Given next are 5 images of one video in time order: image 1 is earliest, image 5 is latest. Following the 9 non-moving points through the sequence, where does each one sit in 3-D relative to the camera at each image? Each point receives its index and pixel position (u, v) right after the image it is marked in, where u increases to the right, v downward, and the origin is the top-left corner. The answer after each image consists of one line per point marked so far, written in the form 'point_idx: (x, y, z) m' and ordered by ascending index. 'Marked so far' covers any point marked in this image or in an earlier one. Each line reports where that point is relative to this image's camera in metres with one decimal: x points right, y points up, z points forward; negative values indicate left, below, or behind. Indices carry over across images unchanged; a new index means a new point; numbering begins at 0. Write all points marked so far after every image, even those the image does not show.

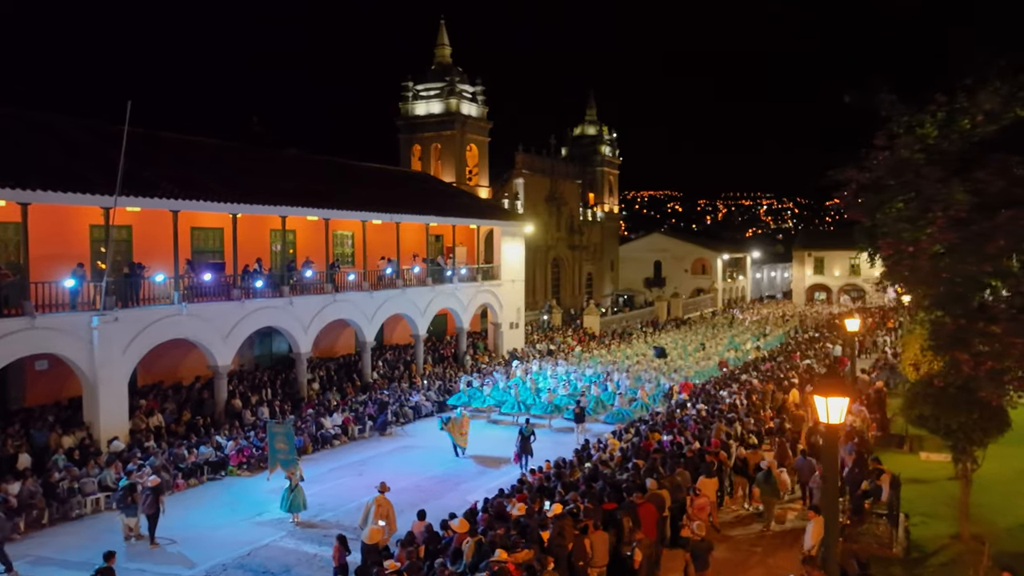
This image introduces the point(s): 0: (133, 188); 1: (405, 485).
0: (-8.6, +2.3, +18.5) m
1: (-2.2, -4.1, +17.2) m
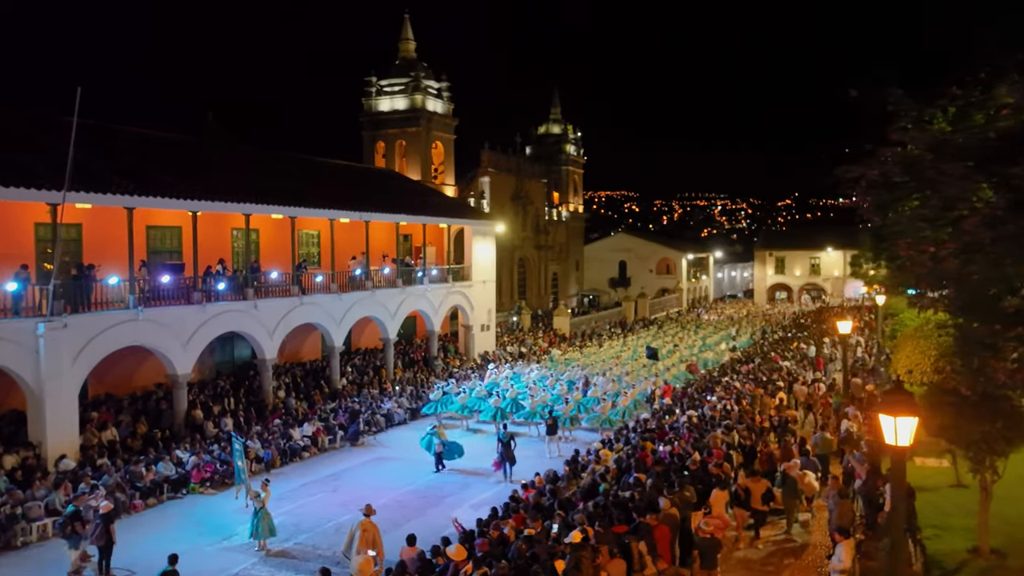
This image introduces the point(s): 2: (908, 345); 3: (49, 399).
0: (-8.9, +2.2, +17.0) m
1: (-2.5, -4.2, +16.0) m
2: (+9.4, -1.4, +19.4) m
3: (-9.0, -2.2, +15.9) m
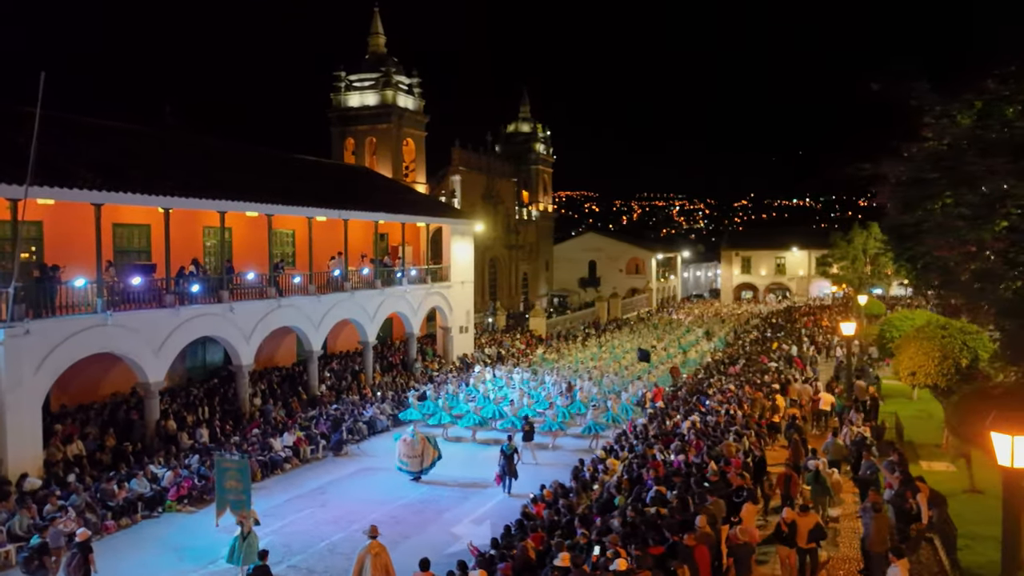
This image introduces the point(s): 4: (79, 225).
0: (-8.9, +2.1, +15.7) m
1: (-2.5, -4.2, +15.0) m
2: (+9.3, -1.4, +19.0) m
3: (-9.0, -2.2, +14.6) m
4: (-10.0, +1.4, +18.9) m
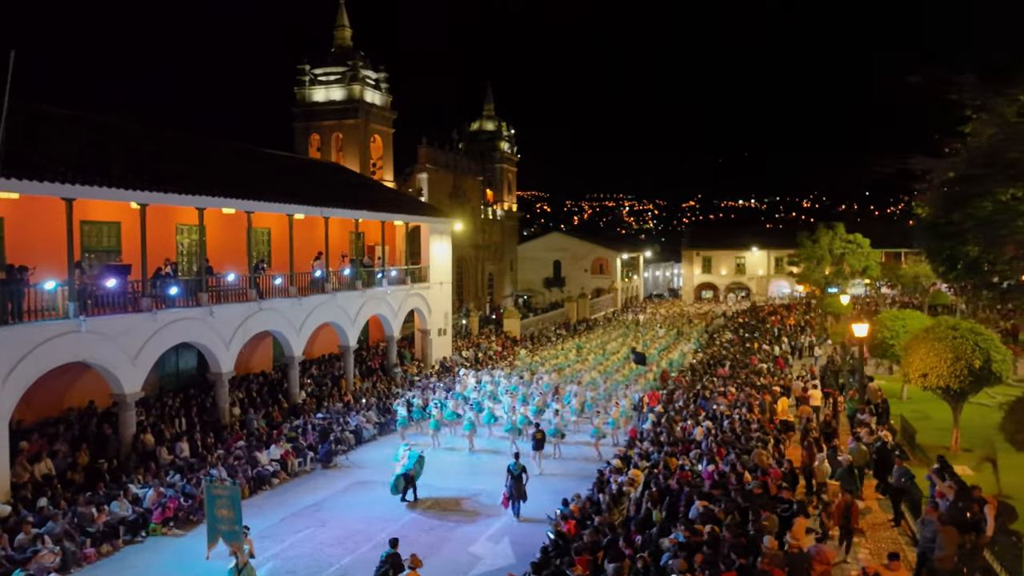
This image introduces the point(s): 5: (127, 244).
0: (-8.7, +2.1, +14.2) m
1: (-2.1, -4.3, +14.0) m
2: (+9.3, -1.4, +18.6) m
3: (-8.6, -2.3, +13.1) m
4: (-10.0, +1.4, +17.4) m
5: (-9.1, +1.0, +19.3) m
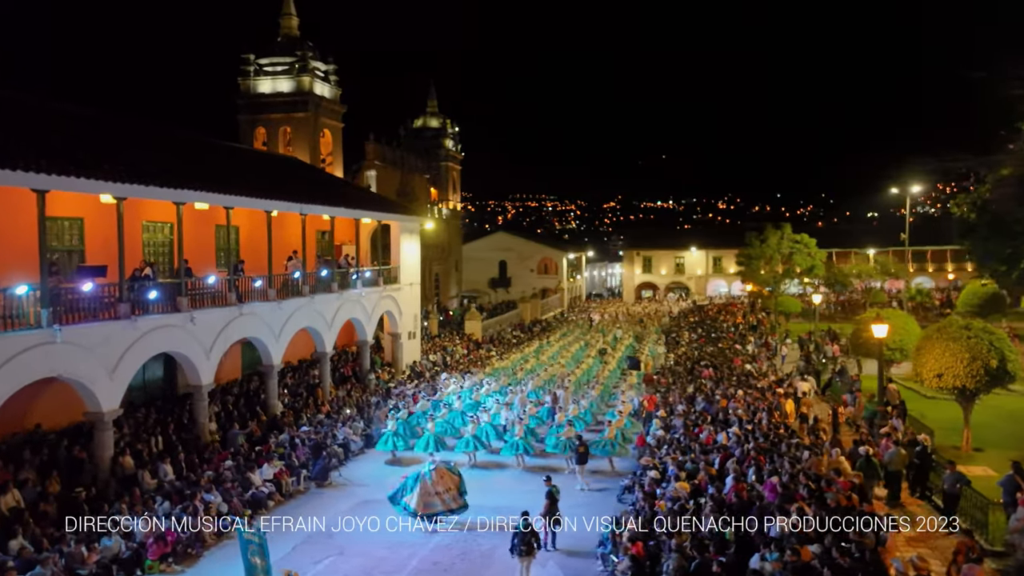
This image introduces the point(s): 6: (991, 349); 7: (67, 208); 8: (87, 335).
0: (-8.0, +2.0, +12.3) m
1: (-1.5, -4.3, +12.6) m
2: (+9.5, -1.3, +18.3) m
3: (-7.8, -2.3, +11.1) m
4: (-9.6, +1.3, +15.3) m
5: (-8.9, +1.0, +17.2) m
6: (+10.3, -1.3, +17.6) m
7: (-9.1, +1.6, +16.5) m
8: (-7.3, -0.8, +14.0) m
